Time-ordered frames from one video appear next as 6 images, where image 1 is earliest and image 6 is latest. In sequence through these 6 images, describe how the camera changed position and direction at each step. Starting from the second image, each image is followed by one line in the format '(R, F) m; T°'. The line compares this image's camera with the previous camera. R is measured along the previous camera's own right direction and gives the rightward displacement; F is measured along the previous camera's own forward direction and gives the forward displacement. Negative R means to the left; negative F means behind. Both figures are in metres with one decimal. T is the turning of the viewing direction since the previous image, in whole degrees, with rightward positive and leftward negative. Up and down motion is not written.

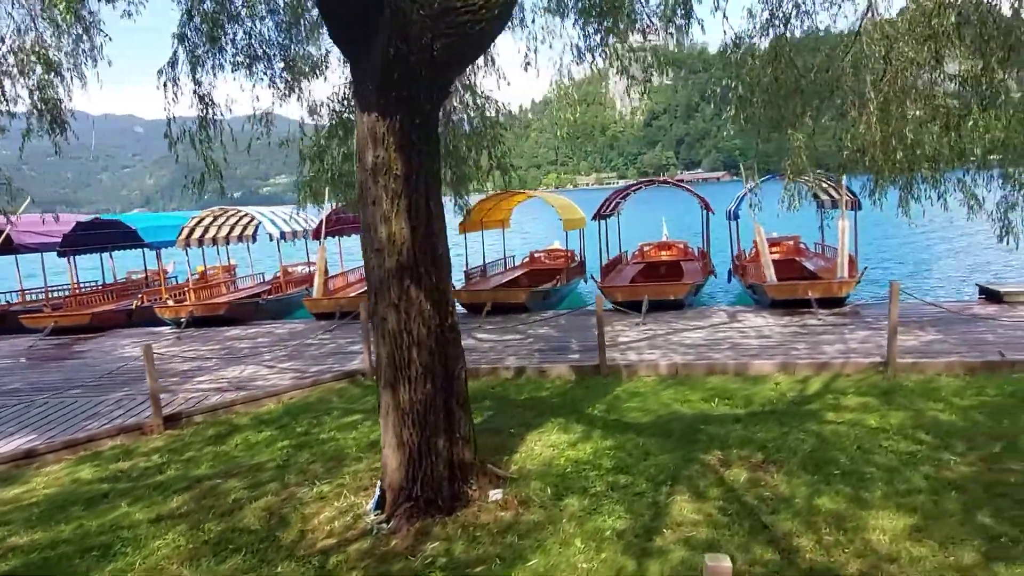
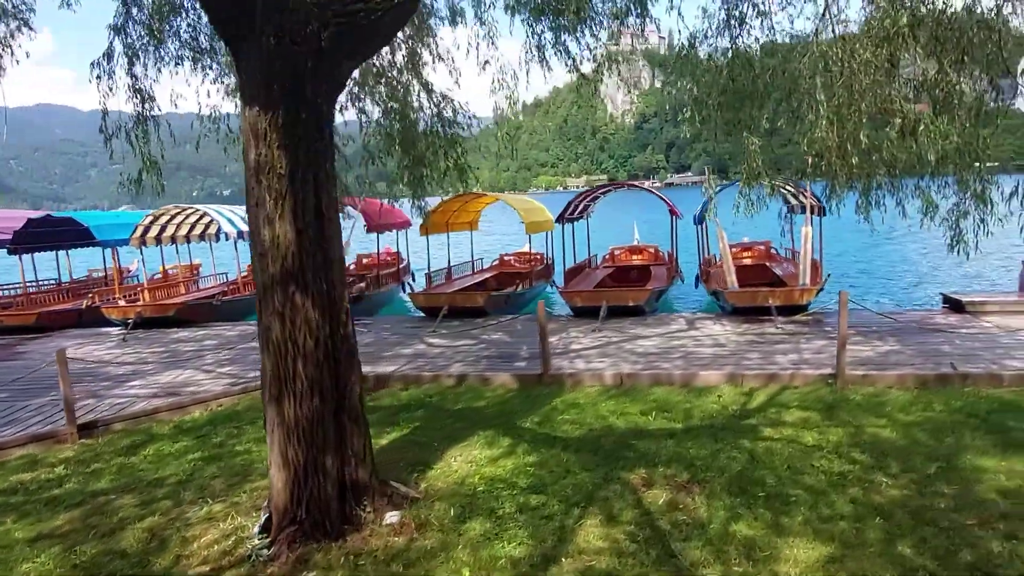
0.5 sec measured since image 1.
(+0.5, +0.3) m; +1°
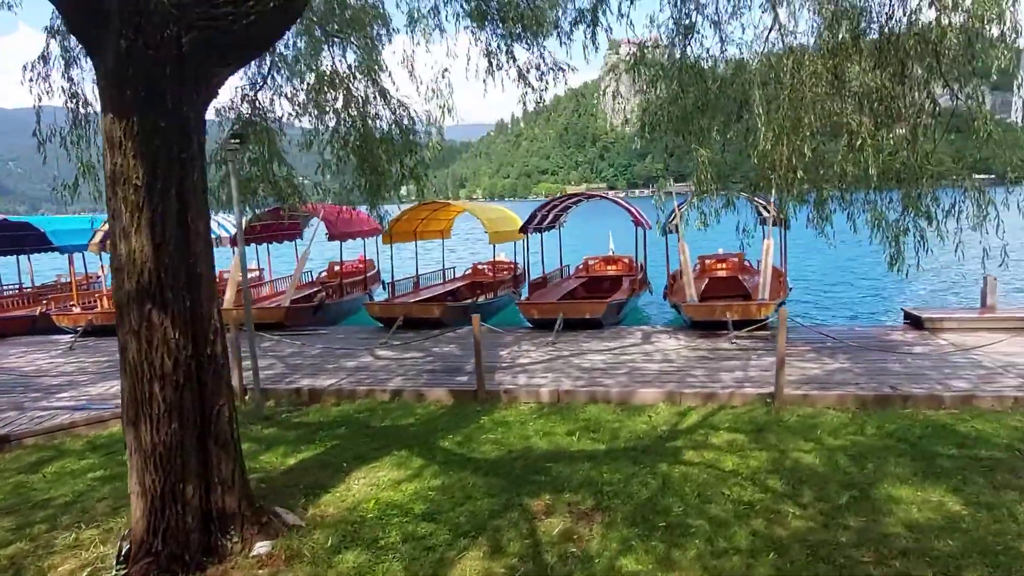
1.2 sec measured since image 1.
(+0.6, +0.2) m; 0°
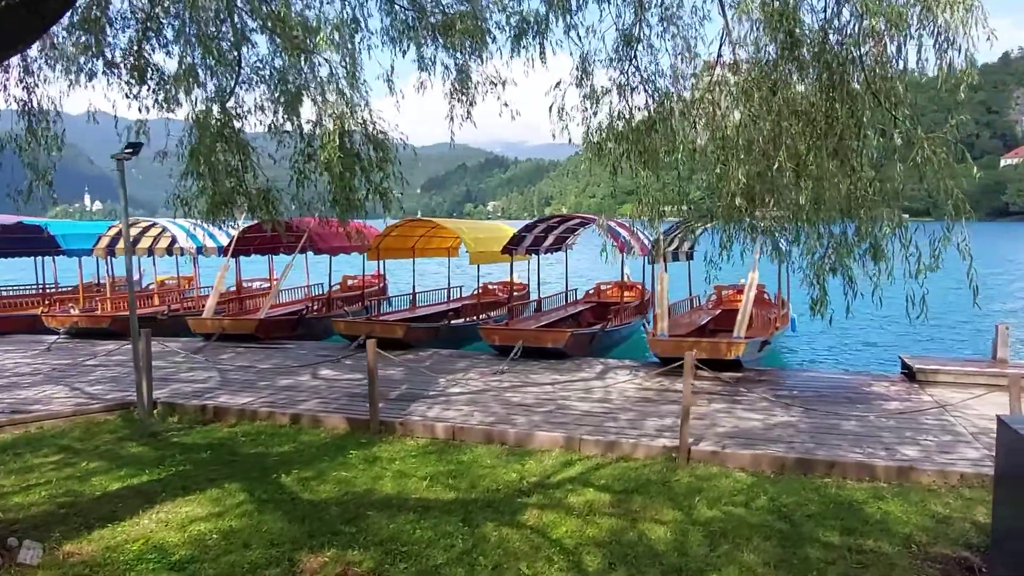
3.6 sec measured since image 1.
(+1.7, +0.6) m; -7°
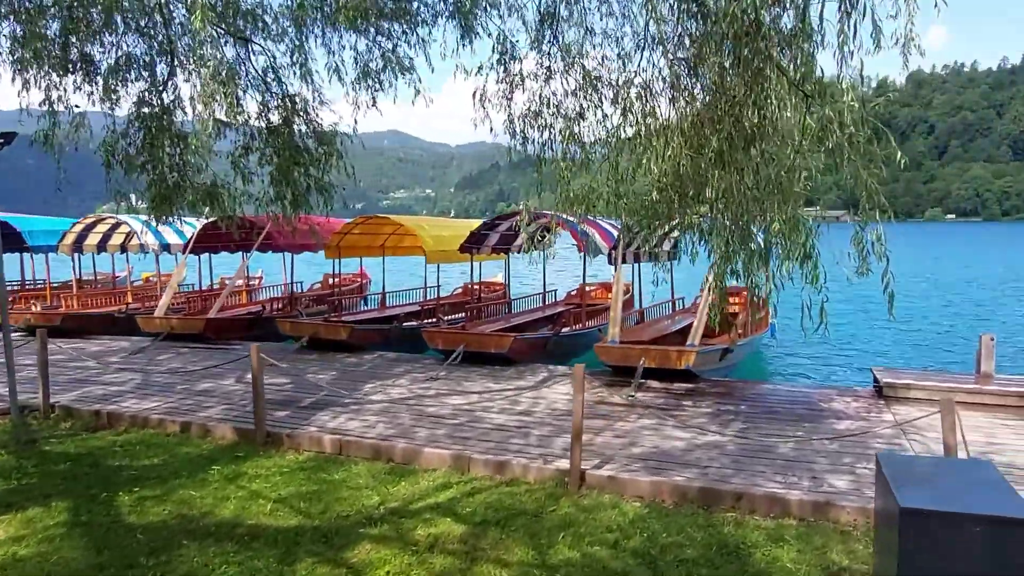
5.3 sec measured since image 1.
(+1.1, +0.6) m; -3°
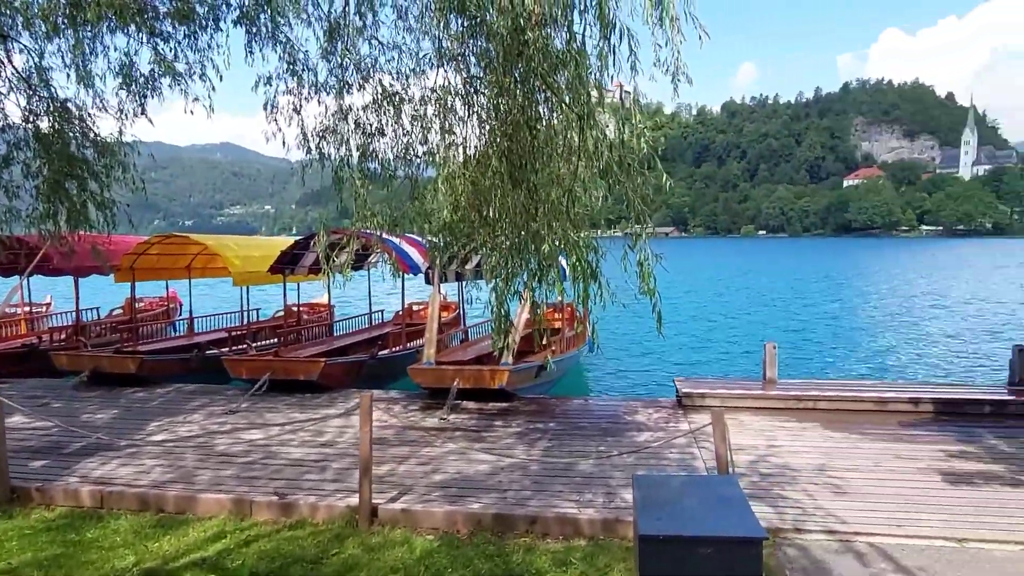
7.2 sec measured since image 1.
(+0.4, +0.2) m; +12°
